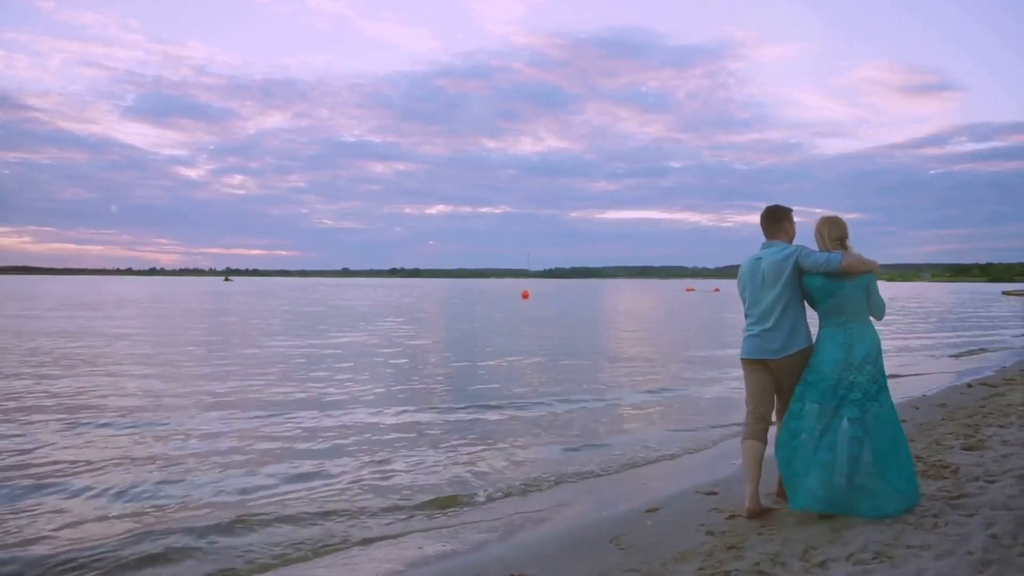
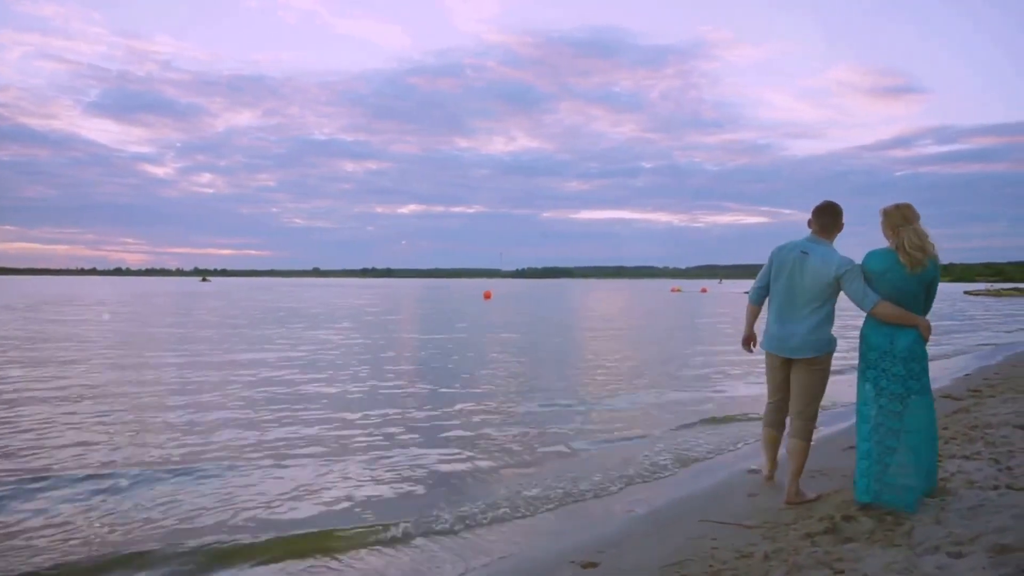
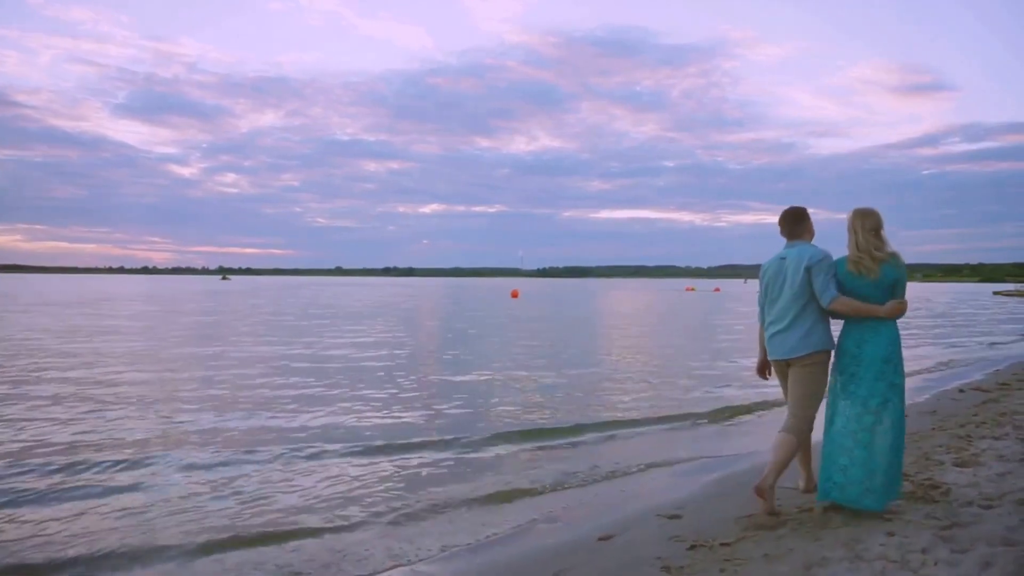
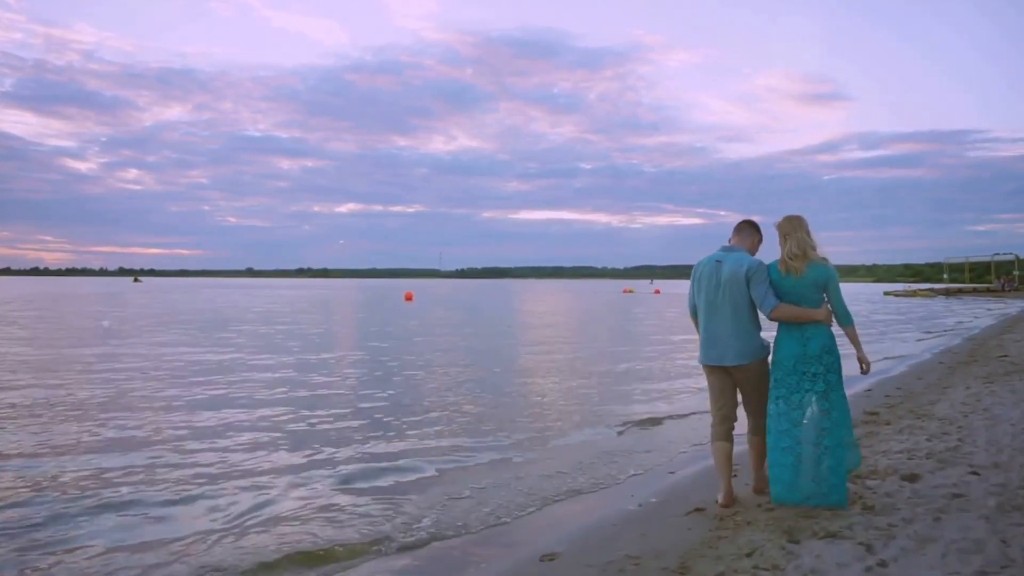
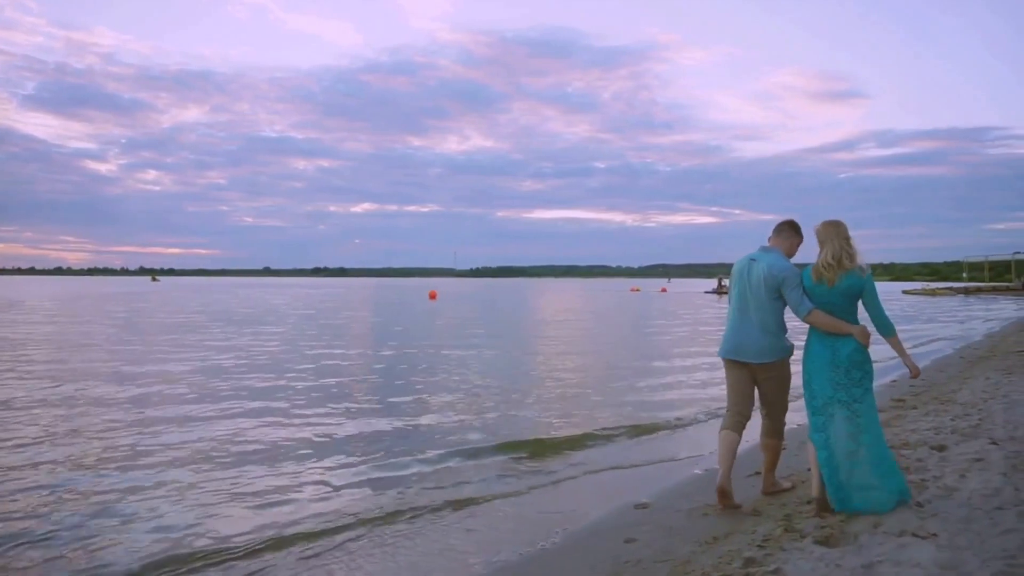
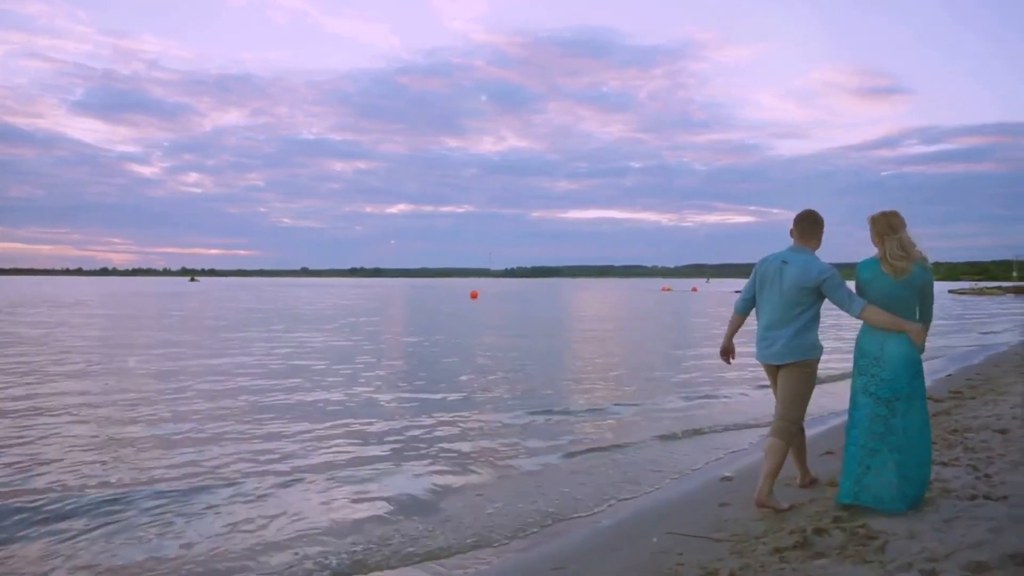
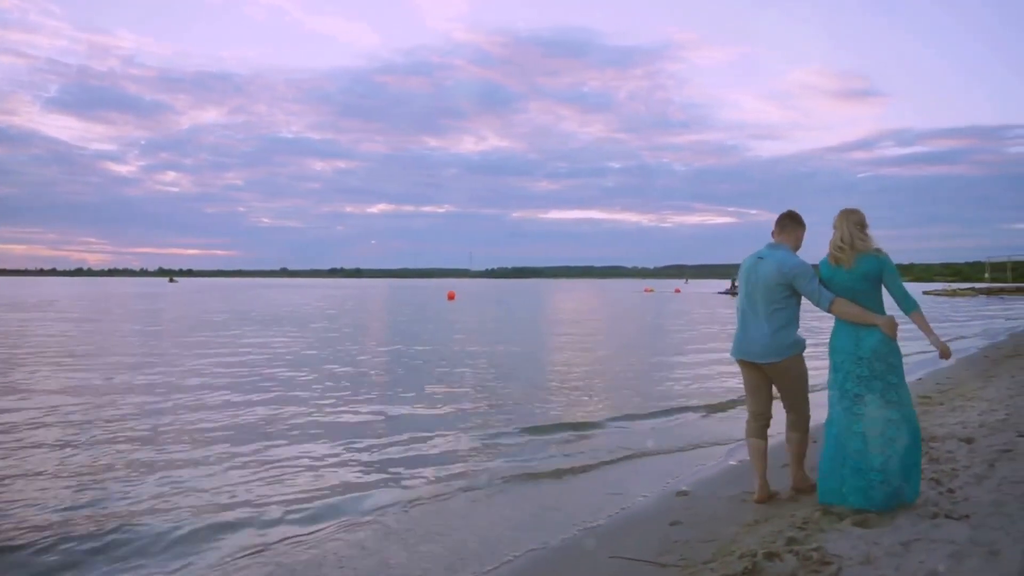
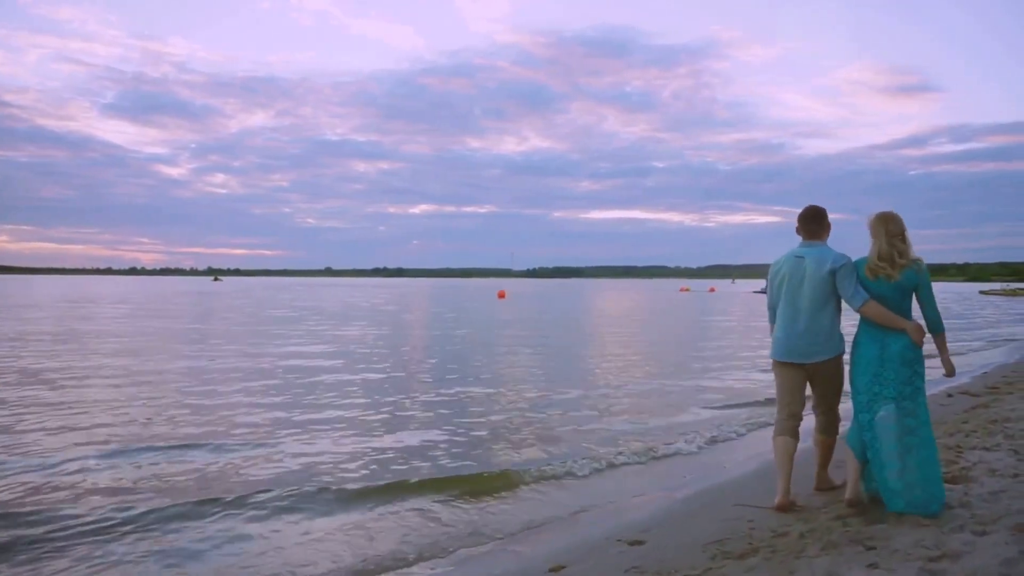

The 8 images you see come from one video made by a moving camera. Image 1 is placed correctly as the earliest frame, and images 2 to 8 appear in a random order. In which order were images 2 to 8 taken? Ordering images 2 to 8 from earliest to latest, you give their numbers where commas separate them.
3, 8, 2, 6, 7, 5, 4
